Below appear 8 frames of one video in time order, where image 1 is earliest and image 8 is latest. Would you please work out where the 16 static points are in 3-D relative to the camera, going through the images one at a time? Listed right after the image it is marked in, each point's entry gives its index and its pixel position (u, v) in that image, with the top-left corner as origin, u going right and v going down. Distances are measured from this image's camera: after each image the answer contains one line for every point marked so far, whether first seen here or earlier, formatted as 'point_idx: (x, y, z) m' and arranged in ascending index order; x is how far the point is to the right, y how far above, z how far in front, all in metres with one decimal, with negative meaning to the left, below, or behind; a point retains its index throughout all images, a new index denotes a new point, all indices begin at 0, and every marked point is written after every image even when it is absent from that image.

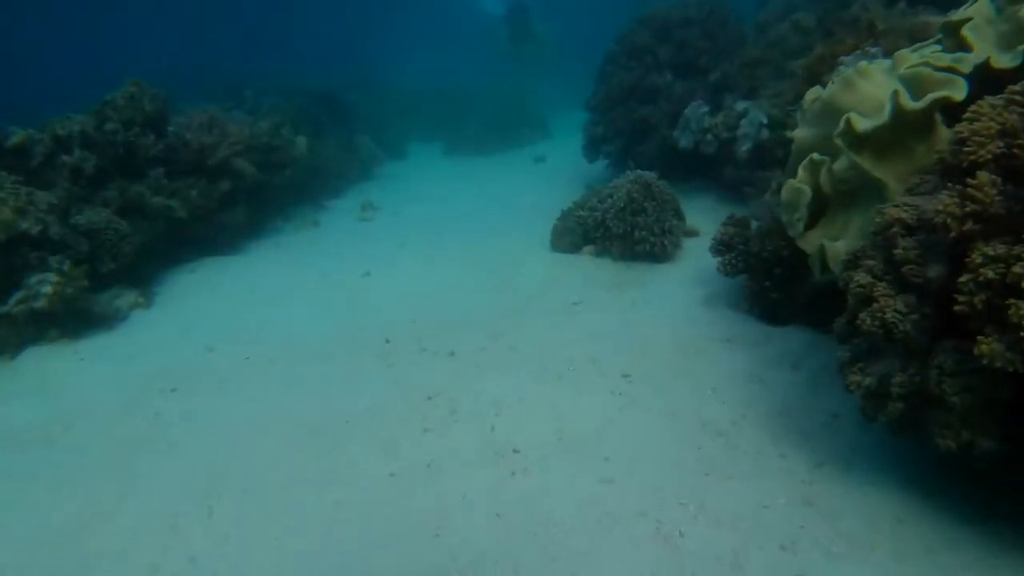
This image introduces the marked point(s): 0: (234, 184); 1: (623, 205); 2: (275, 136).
0: (-3.0, +1.1, +8.4) m
1: (+0.9, +0.6, +6.2) m
2: (-2.9, +1.9, +9.5) m
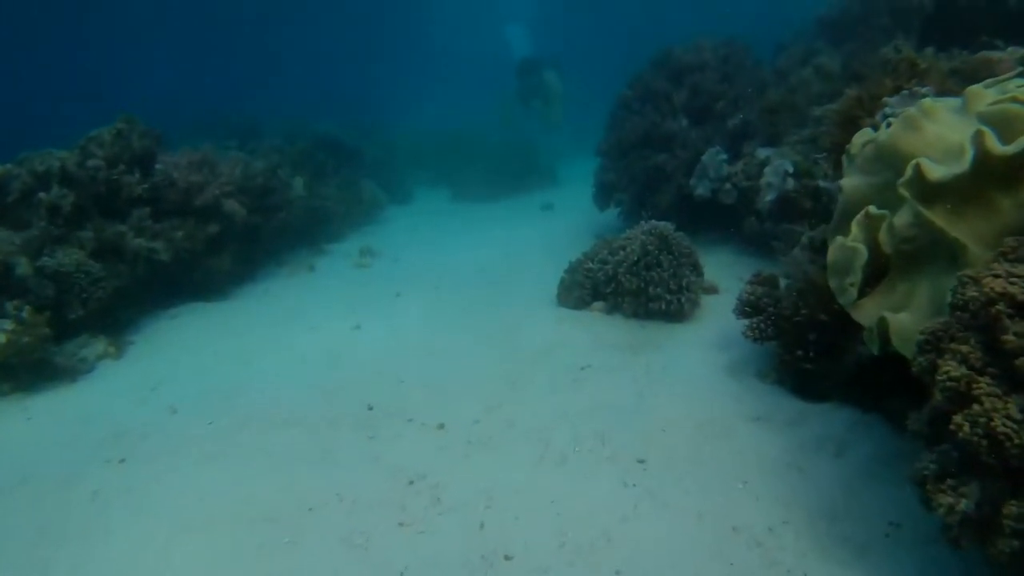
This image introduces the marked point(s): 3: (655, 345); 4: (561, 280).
0: (-3.0, +0.6, +8.0) m
1: (+0.9, +0.2, +5.7) m
2: (-2.8, +1.3, +9.1) m
3: (+0.9, -0.4, +5.2) m
4: (+0.4, 0.0, +6.5) m
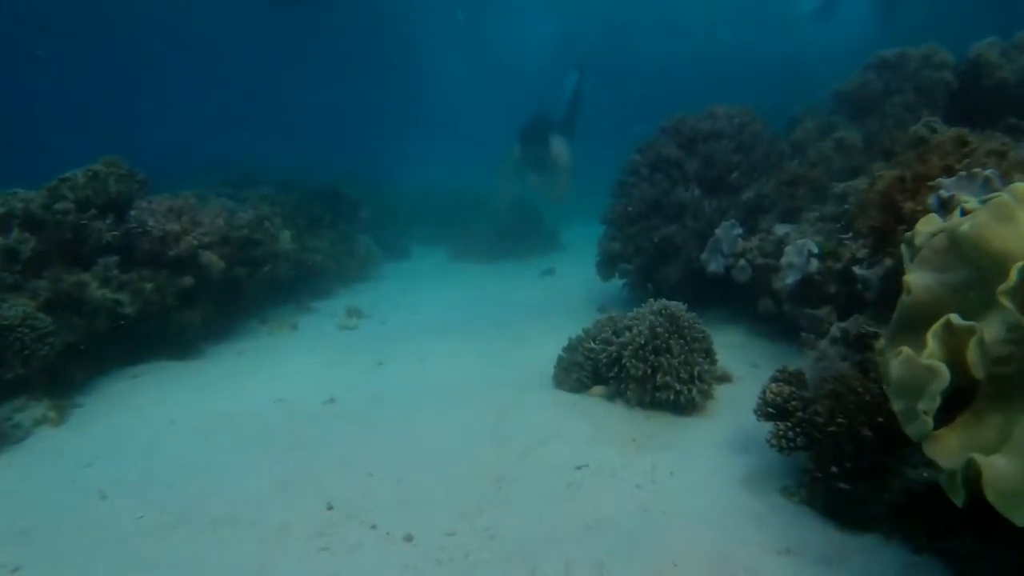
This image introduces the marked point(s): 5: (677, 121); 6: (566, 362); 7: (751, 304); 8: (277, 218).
0: (-3.0, +0.1, +7.4) m
1: (+0.8, -0.4, +5.1) m
2: (-2.8, +0.7, +8.6) m
3: (+0.9, -0.9, +4.5) m
4: (+0.4, -0.6, +5.9) m
5: (+1.8, +1.8, +8.3) m
6: (+0.4, -0.6, +5.8) m
7: (+2.1, -0.1, +6.9) m
8: (-3.0, +0.9, +10.2) m
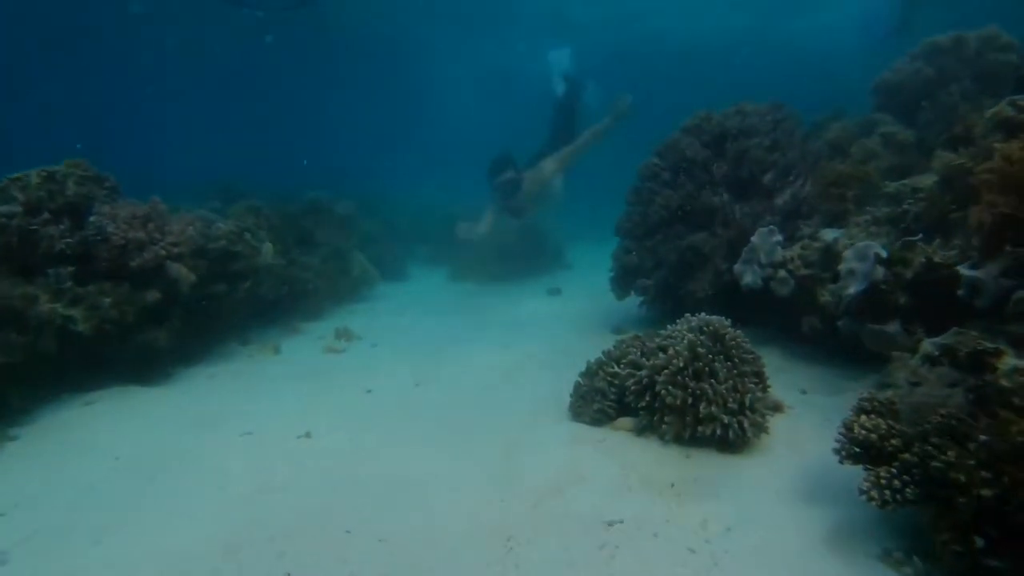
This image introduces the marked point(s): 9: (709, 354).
0: (-3.0, -0.1, +6.6) m
1: (+0.9, -0.4, +4.2) m
2: (-2.8, +0.5, +7.8) m
3: (+0.9, -1.0, +3.7) m
4: (+0.4, -0.6, +5.0) m
5: (+1.8, +1.6, +7.5) m
6: (+0.5, -0.6, +4.9) m
7: (+2.2, -0.3, +6.0) m
8: (-3.0, +0.7, +9.3) m
9: (+1.1, -0.4, +4.2) m
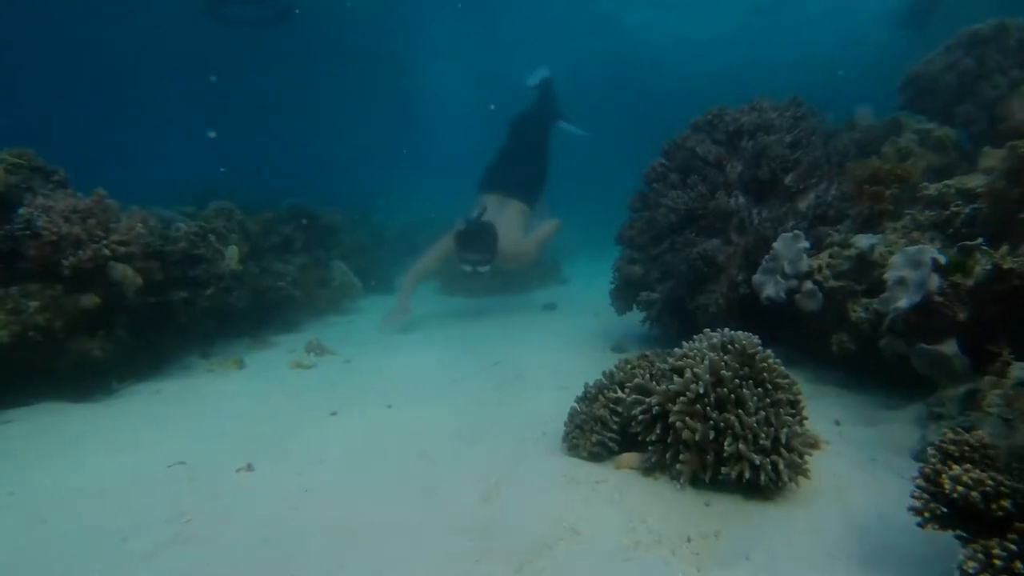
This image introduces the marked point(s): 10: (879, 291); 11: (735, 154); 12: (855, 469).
0: (-3.0, -0.1, +5.8) m
1: (+0.8, -0.5, +3.5) m
2: (-2.9, +0.4, +7.0) m
3: (+0.8, -1.0, +2.9) m
4: (+0.3, -0.7, +4.3) m
5: (+1.8, +1.5, +6.8) m
6: (+0.4, -0.7, +4.1) m
7: (+2.1, -0.4, +5.3) m
8: (-3.1, +0.6, +8.6) m
9: (+1.0, -0.4, +3.5) m
10: (+2.4, 0.0, +5.0) m
11: (+1.8, +1.1, +6.3) m
12: (+1.6, -0.8, +3.6) m
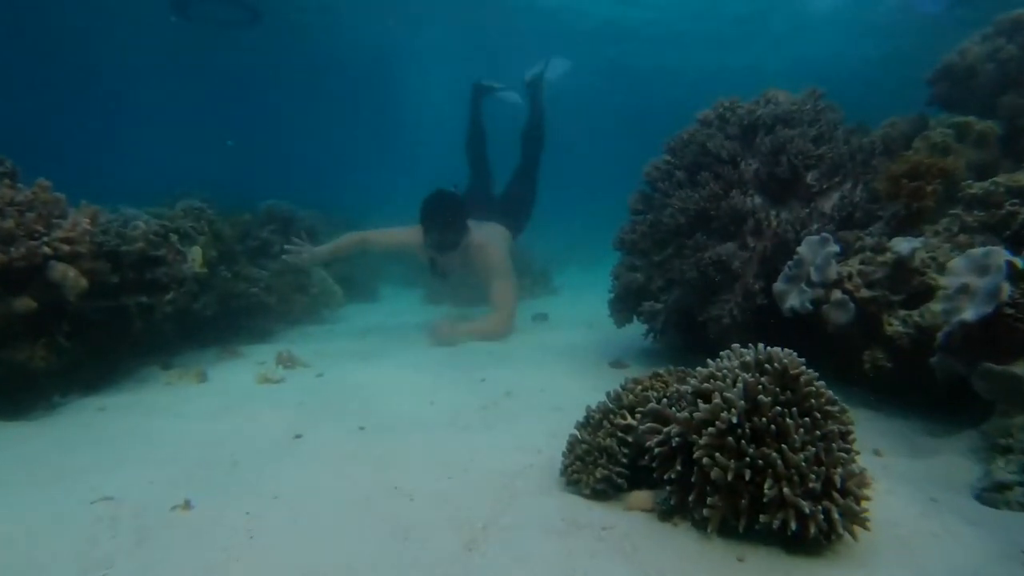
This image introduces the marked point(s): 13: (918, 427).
0: (-3.1, -0.1, +5.1) m
1: (+0.8, -0.5, +2.8) m
2: (-2.9, +0.4, +6.4) m
3: (+0.8, -1.0, +2.2) m
4: (+0.3, -0.7, +3.6) m
5: (+1.7, +1.4, +6.2) m
6: (+0.3, -0.7, +3.5) m
7: (+2.1, -0.4, +4.7) m
8: (-3.2, +0.5, +7.9) m
9: (+1.0, -0.4, +2.8) m
10: (+2.3, -0.1, +4.4) m
11: (+1.8, +1.0, +5.7) m
12: (+1.5, -0.9, +3.0) m
13: (+2.2, -0.7, +4.1) m
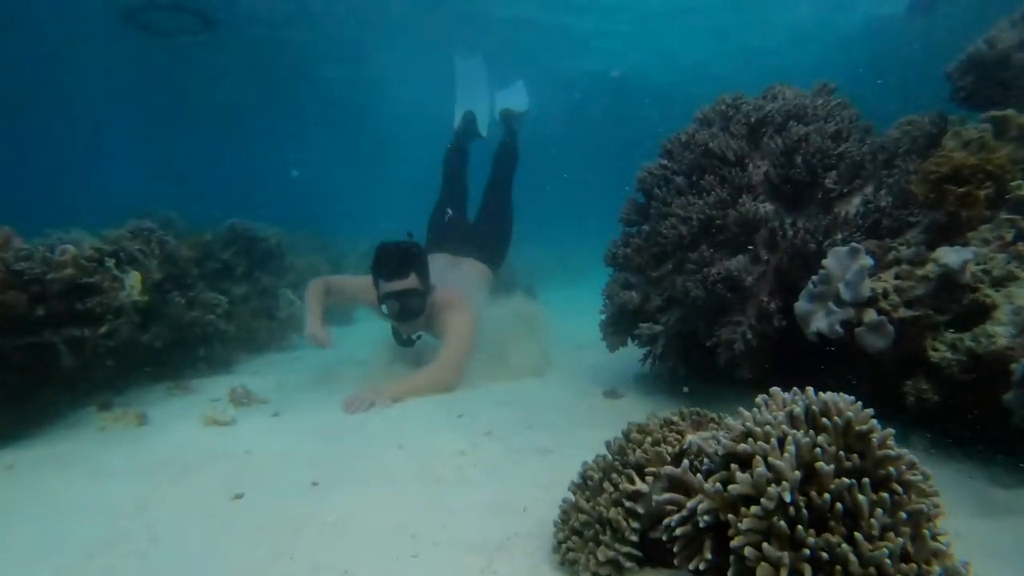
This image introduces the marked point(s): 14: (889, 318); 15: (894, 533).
0: (-3.2, -0.3, +4.4) m
1: (+0.7, -0.6, +2.1) m
2: (-3.1, +0.2, +5.6) m
3: (+0.8, -1.1, +1.5) m
4: (+0.2, -0.8, +2.9) m
5: (+1.5, +1.3, +5.5) m
6: (+0.3, -0.8, +2.8) m
7: (+1.9, -0.5, +4.0) m
8: (-3.3, +0.3, +7.1) m
9: (+0.9, -0.5, +2.1) m
10: (+2.2, -0.2, +3.7) m
11: (+1.6, +0.9, +5.1) m
12: (+1.5, -0.9, +2.3) m
13: (+2.1, -0.8, +3.4) m
14: (+1.9, -0.2, +3.8) m
15: (+1.0, -0.6, +2.1) m
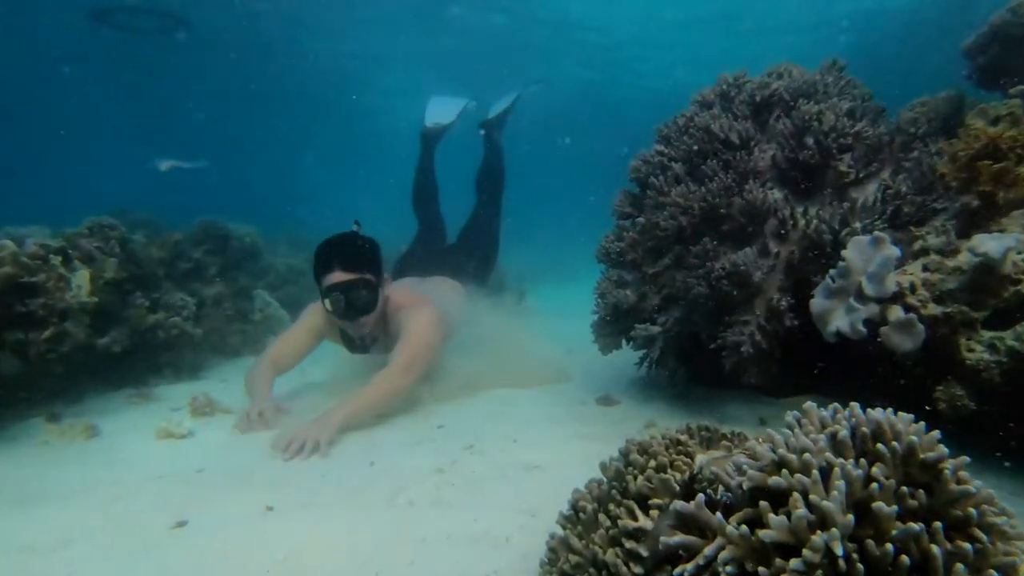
0: (-3.3, -0.3, +3.8) m
1: (+0.7, -0.5, +1.7) m
2: (-3.2, +0.2, +5.1) m
3: (+0.7, -1.0, +1.1) m
4: (+0.1, -0.8, +2.4) m
5: (+1.4, +1.3, +5.1) m
6: (+0.2, -0.8, +2.3) m
7: (+1.9, -0.5, +3.5) m
8: (-3.5, +0.3, +6.6) m
9: (+0.8, -0.5, +1.7) m
10: (+2.1, -0.1, +3.3) m
11: (+1.5, +0.9, +4.6) m
12: (+1.4, -0.9, +1.8) m
13: (+2.0, -0.8, +3.0) m
14: (+1.8, -0.1, +3.4) m
15: (+0.9, -0.6, +1.6) m
